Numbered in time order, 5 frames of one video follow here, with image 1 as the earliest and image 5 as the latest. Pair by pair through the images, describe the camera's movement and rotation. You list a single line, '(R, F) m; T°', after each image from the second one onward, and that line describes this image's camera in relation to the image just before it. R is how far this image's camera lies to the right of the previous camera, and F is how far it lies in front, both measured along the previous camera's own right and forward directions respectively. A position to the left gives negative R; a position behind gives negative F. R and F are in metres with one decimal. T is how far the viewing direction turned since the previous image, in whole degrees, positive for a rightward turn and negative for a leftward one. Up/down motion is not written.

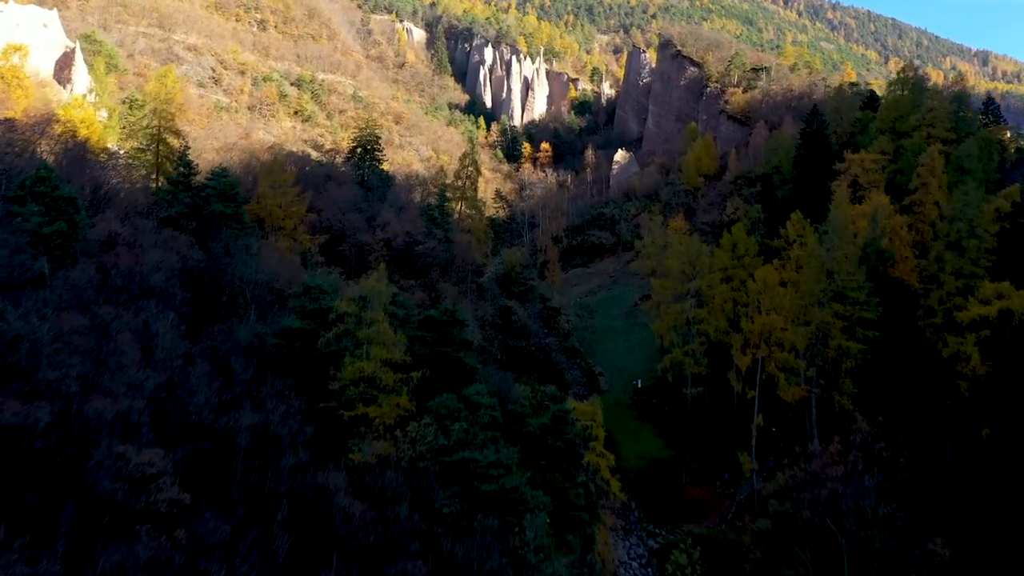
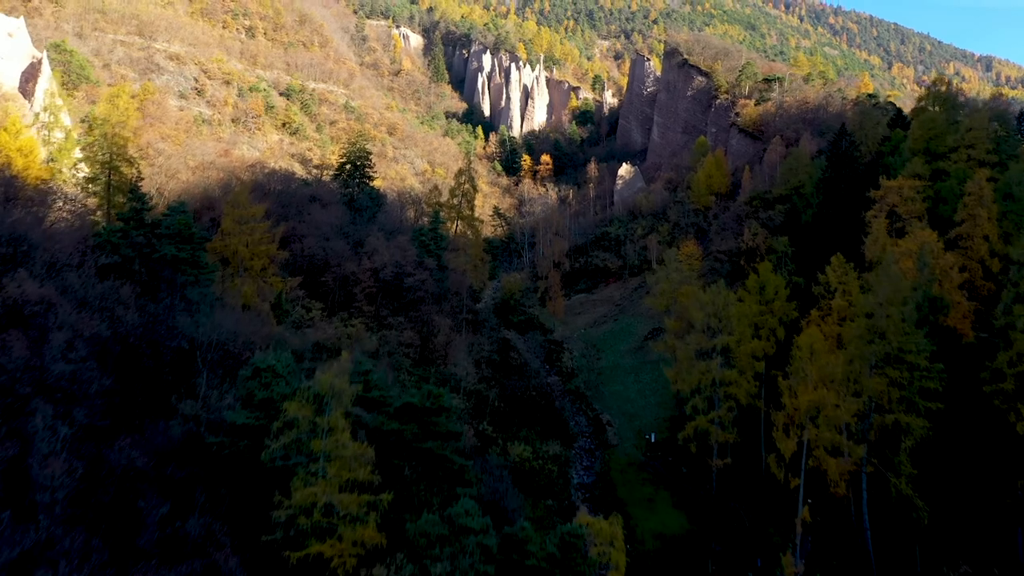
(0.0, +3.1) m; 0°
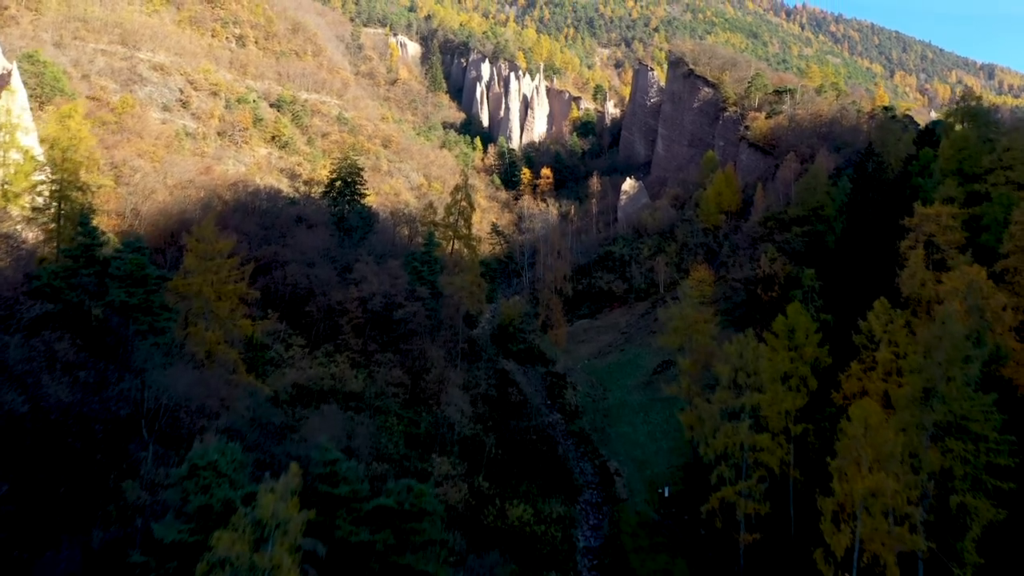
(0.0, +2.5) m; 0°
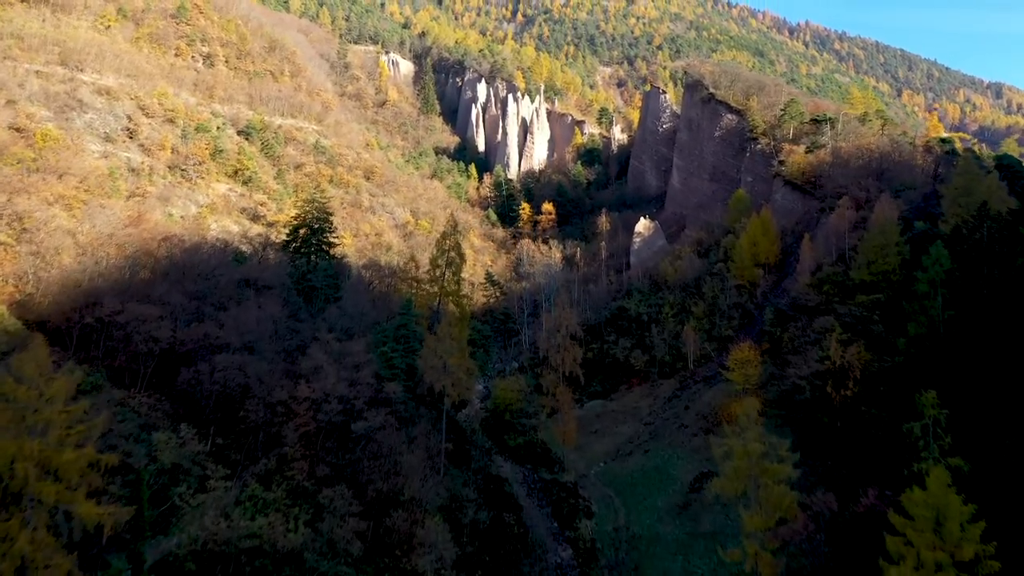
(0.0, +7.2) m; 0°
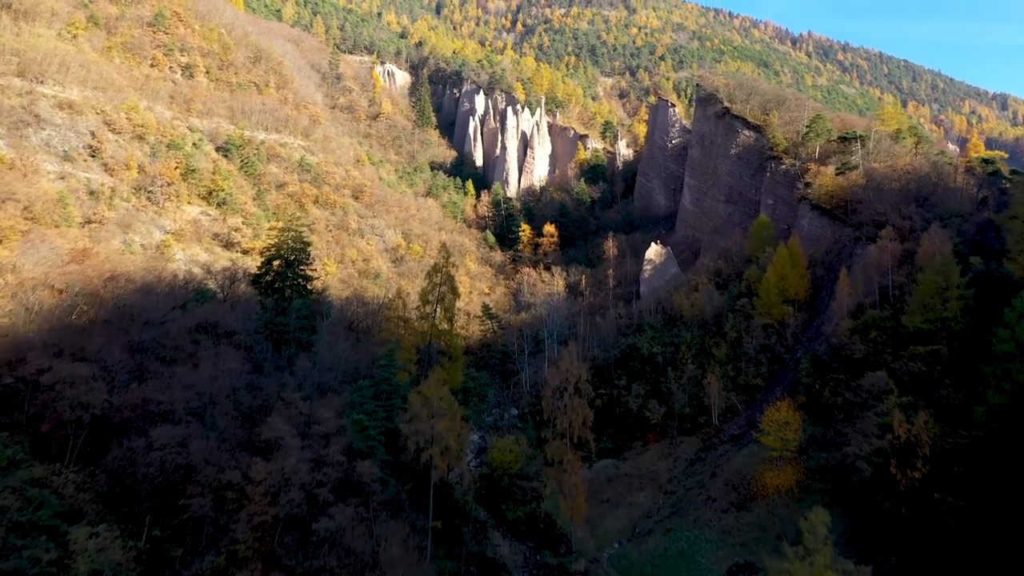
(0.0, +4.1) m; 0°
